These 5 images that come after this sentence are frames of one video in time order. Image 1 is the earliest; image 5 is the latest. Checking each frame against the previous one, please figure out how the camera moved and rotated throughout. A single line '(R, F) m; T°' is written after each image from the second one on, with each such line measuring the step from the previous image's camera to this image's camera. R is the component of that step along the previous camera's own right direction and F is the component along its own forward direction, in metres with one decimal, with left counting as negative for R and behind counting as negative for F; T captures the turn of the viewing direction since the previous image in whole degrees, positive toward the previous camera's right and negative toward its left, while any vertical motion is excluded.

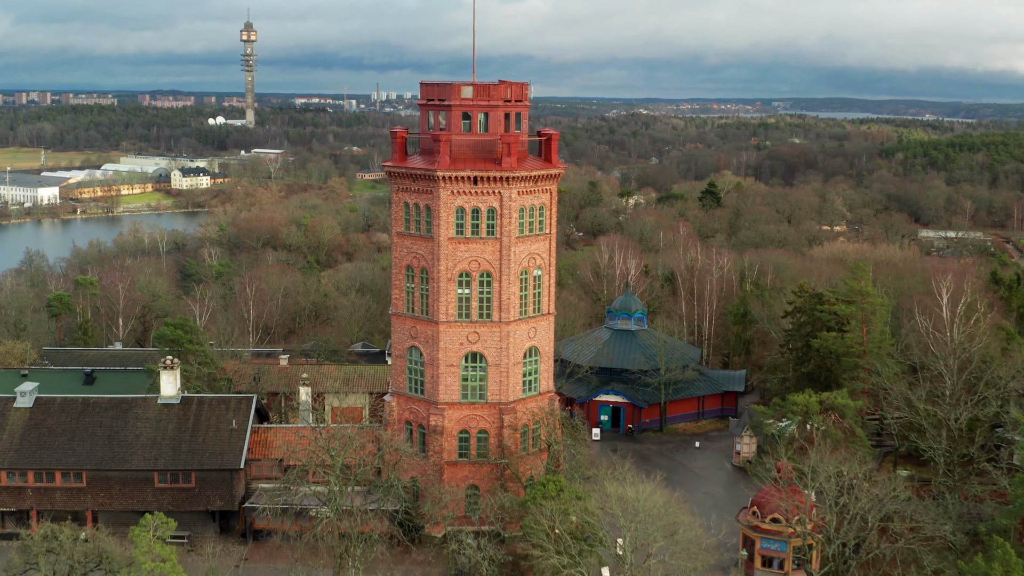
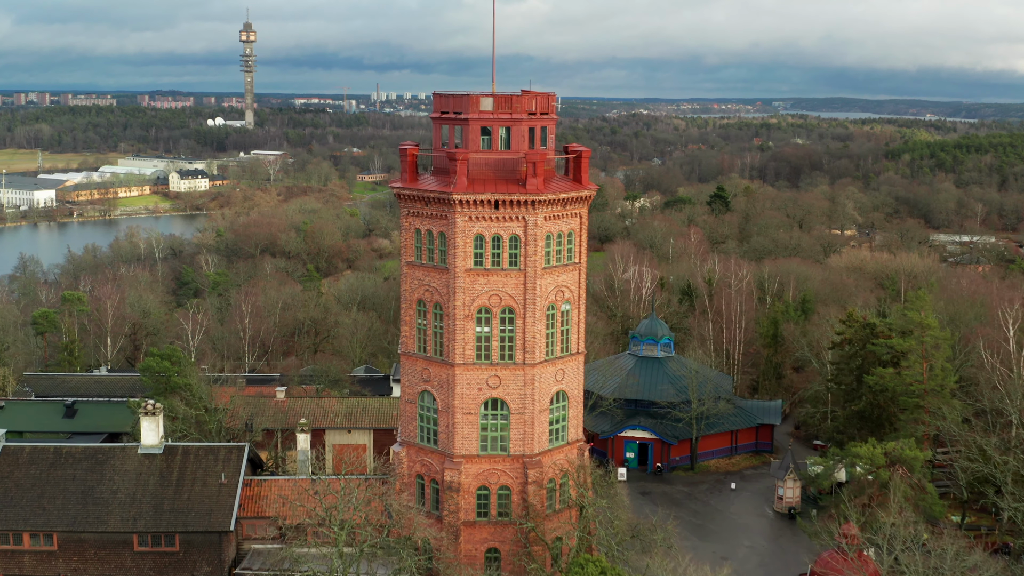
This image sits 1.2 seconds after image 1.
(-0.7, +4.6) m; 0°
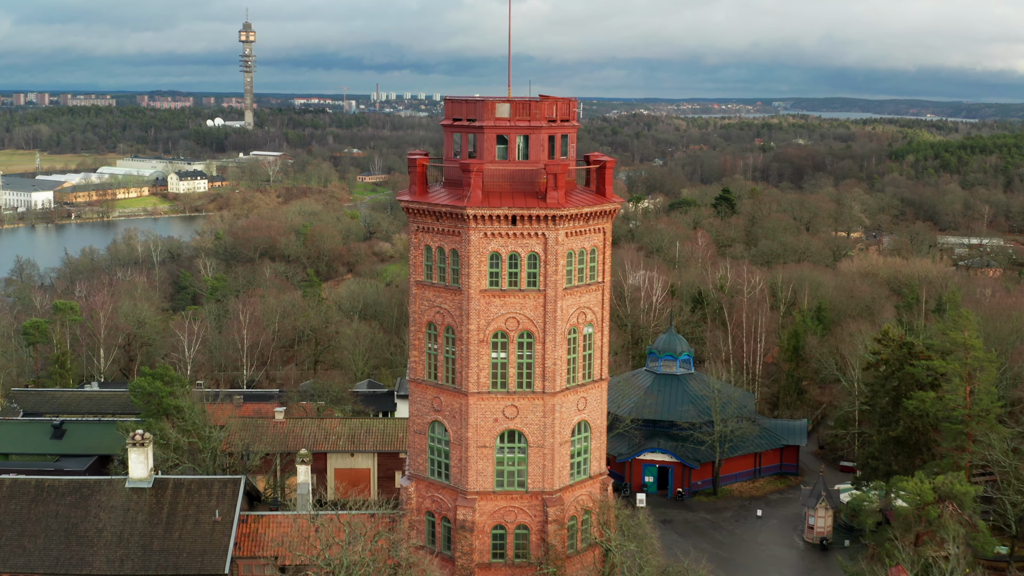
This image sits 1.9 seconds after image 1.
(-0.5, +2.8) m; 0°
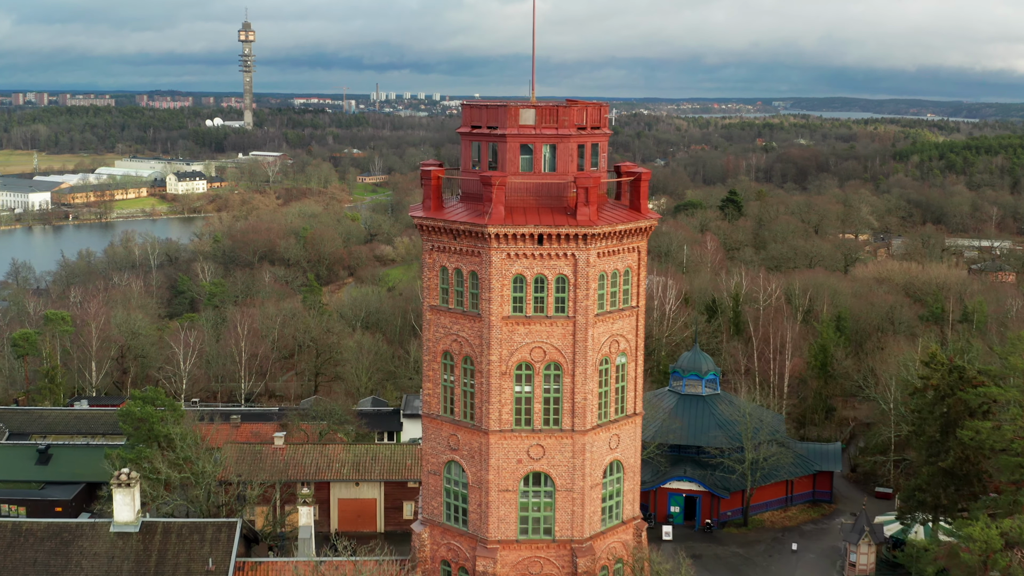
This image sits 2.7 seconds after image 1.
(-0.6, +3.2) m; 0°
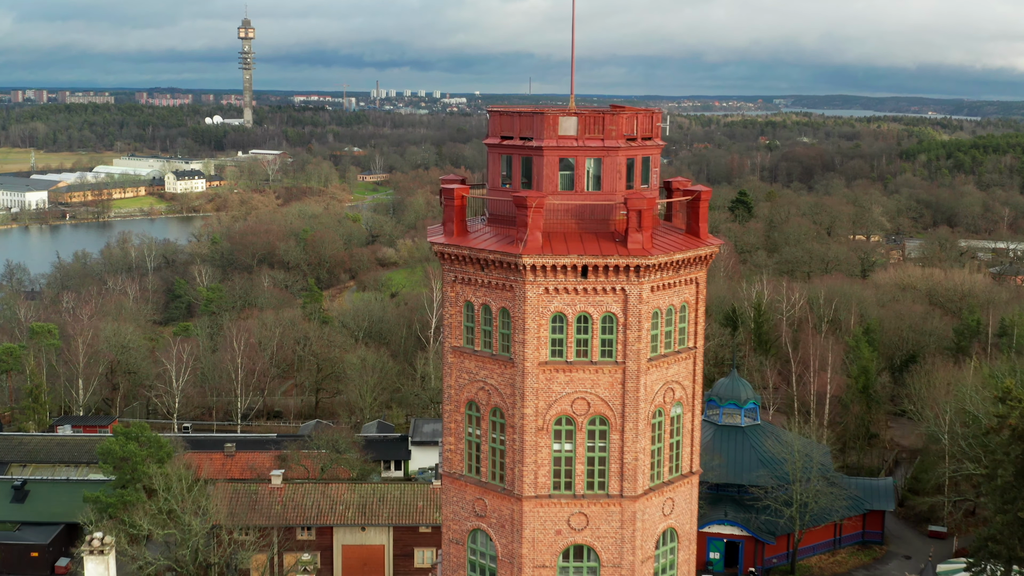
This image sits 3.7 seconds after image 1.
(-0.7, +4.4) m; 0°
